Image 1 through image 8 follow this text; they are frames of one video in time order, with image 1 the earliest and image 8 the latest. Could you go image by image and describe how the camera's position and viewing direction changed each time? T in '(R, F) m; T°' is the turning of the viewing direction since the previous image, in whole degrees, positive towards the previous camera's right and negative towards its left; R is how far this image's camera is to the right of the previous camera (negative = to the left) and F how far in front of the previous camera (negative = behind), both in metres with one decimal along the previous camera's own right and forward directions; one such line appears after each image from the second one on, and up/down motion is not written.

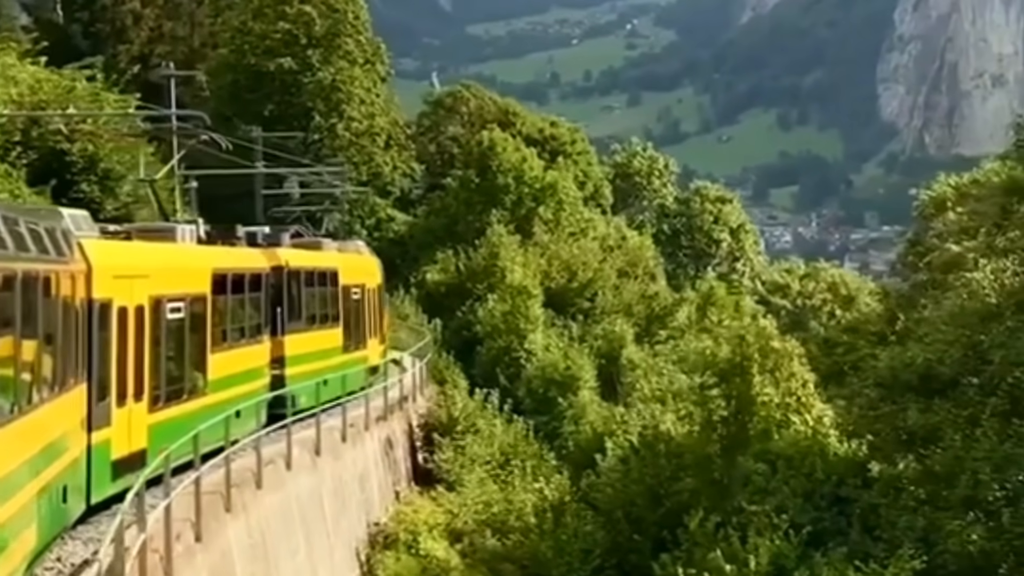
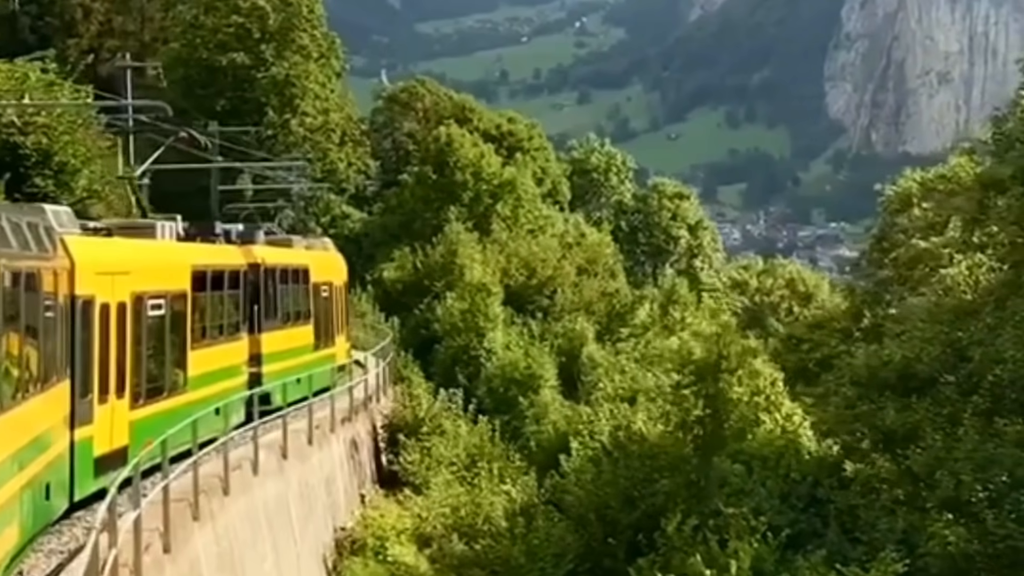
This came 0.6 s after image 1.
(-0.3, +0.6) m; +2°
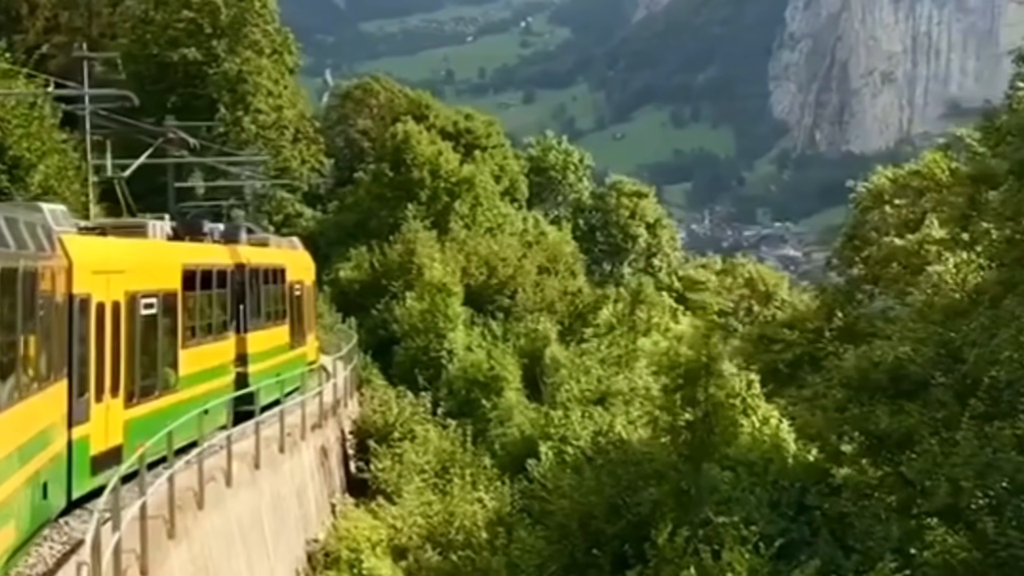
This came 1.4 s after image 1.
(-0.4, +1.0) m; +2°
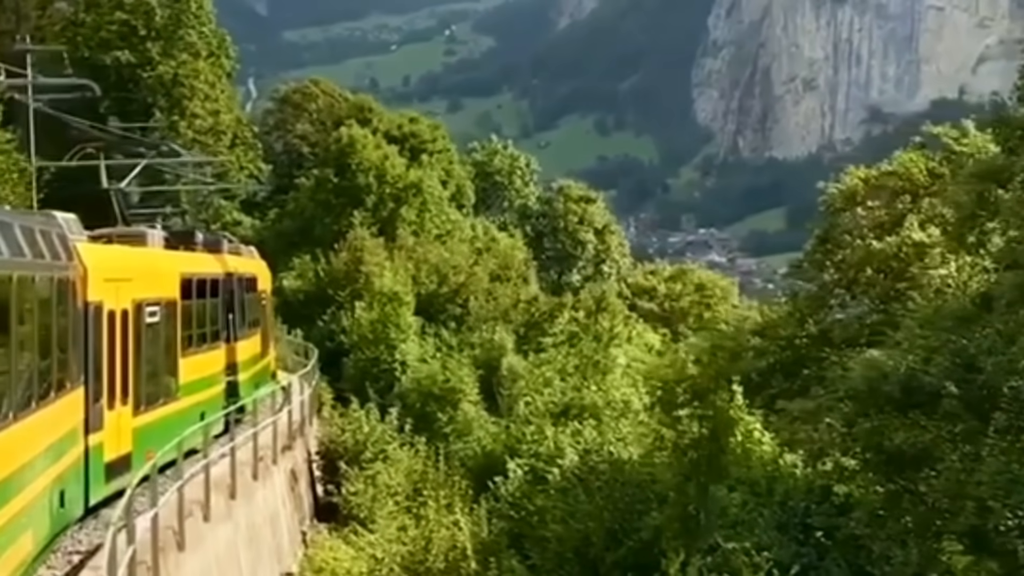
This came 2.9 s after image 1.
(-0.7, +1.6) m; +3°
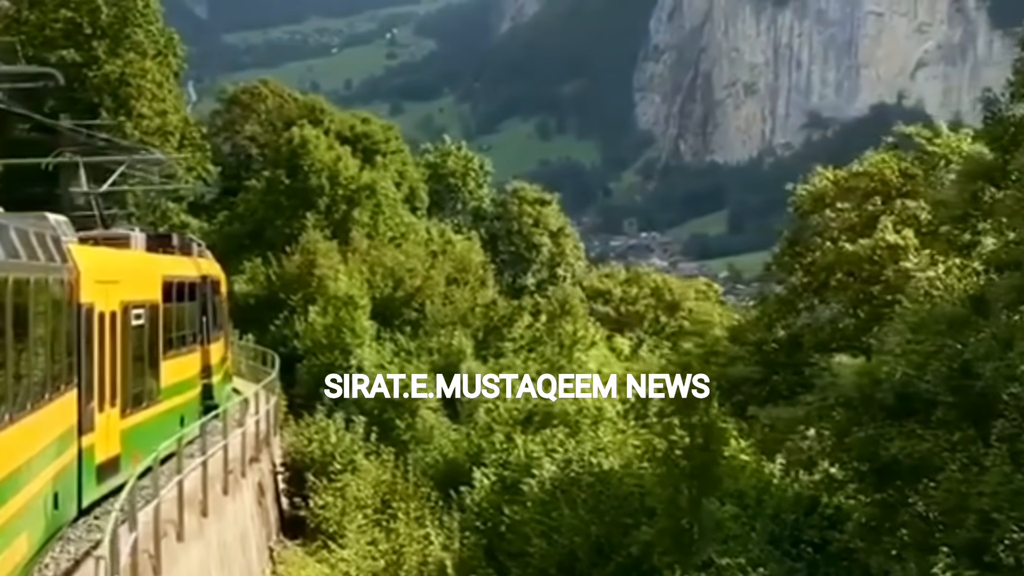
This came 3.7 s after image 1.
(-0.4, +0.9) m; +2°
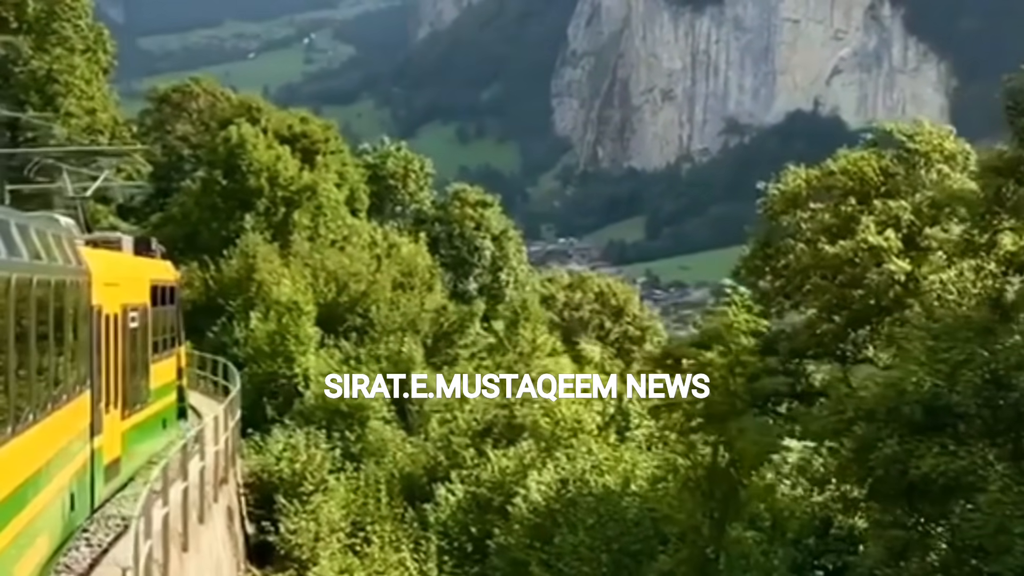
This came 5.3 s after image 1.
(-0.9, +1.7) m; +3°
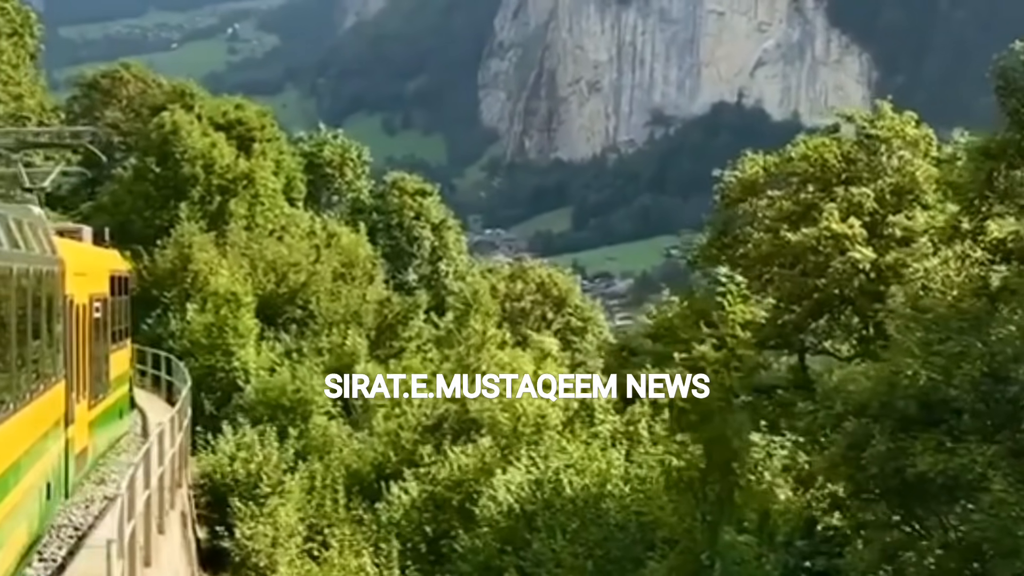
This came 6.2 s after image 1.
(-0.5, +1.1) m; +3°
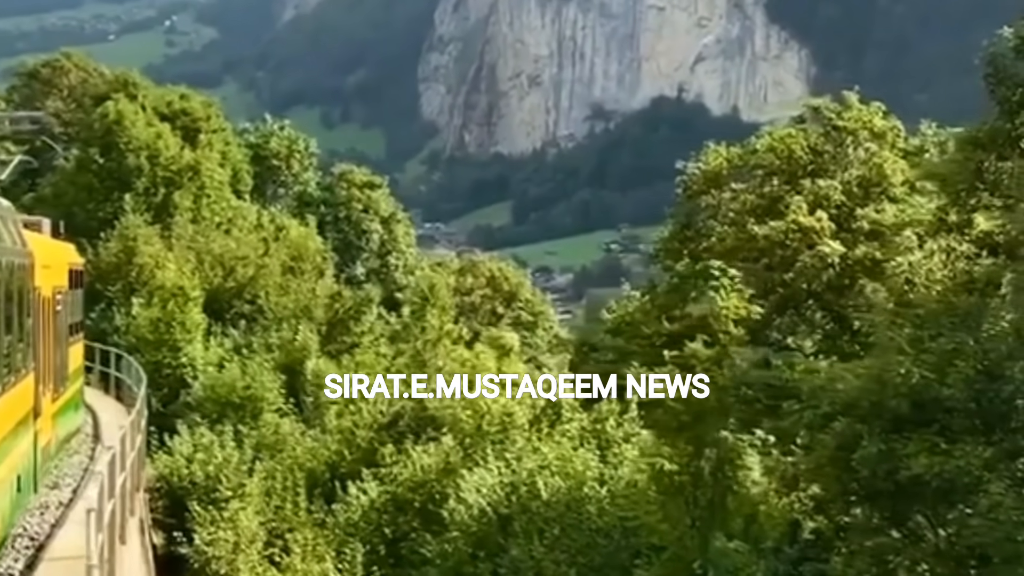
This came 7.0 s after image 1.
(-0.4, +0.8) m; +2°
